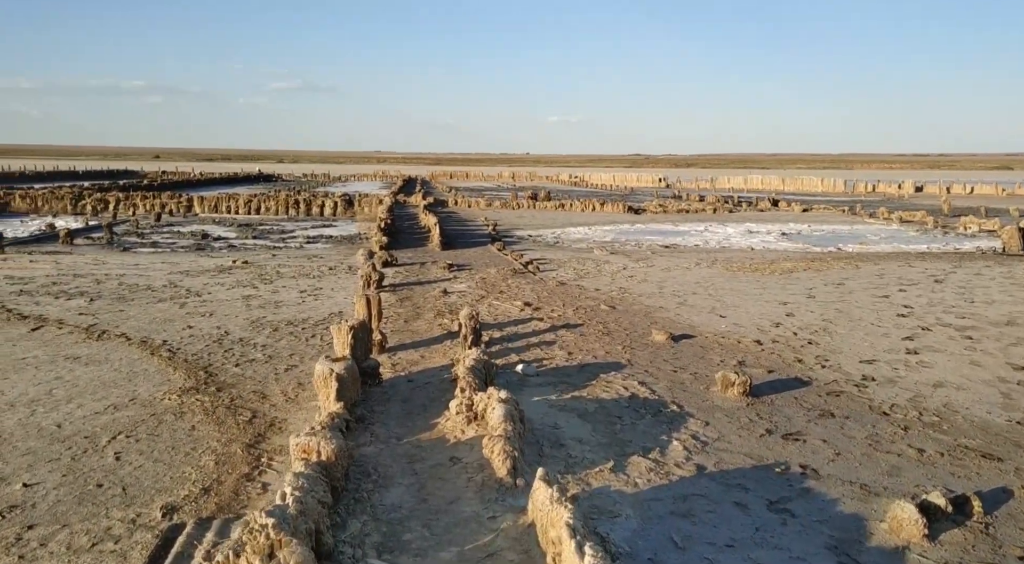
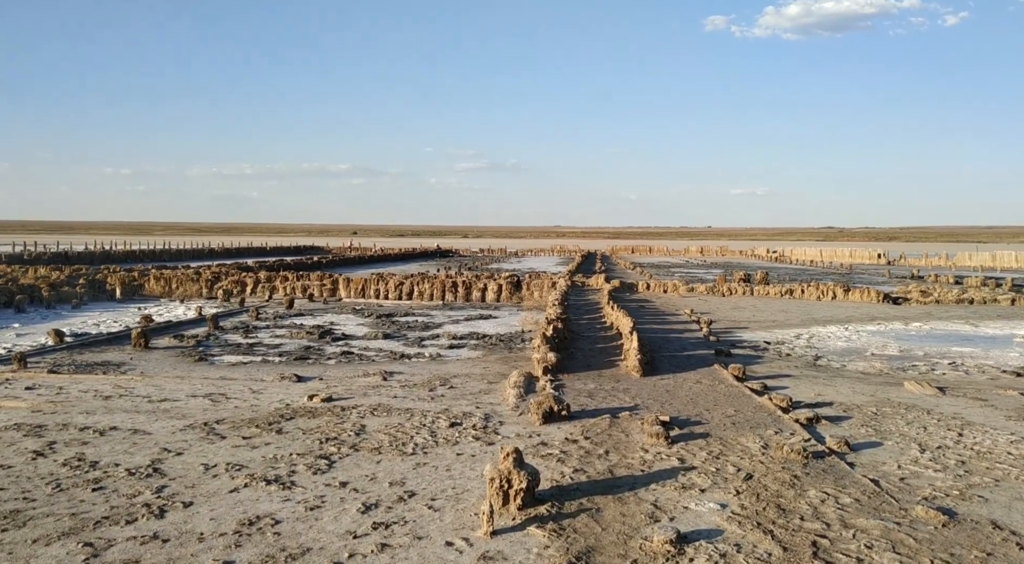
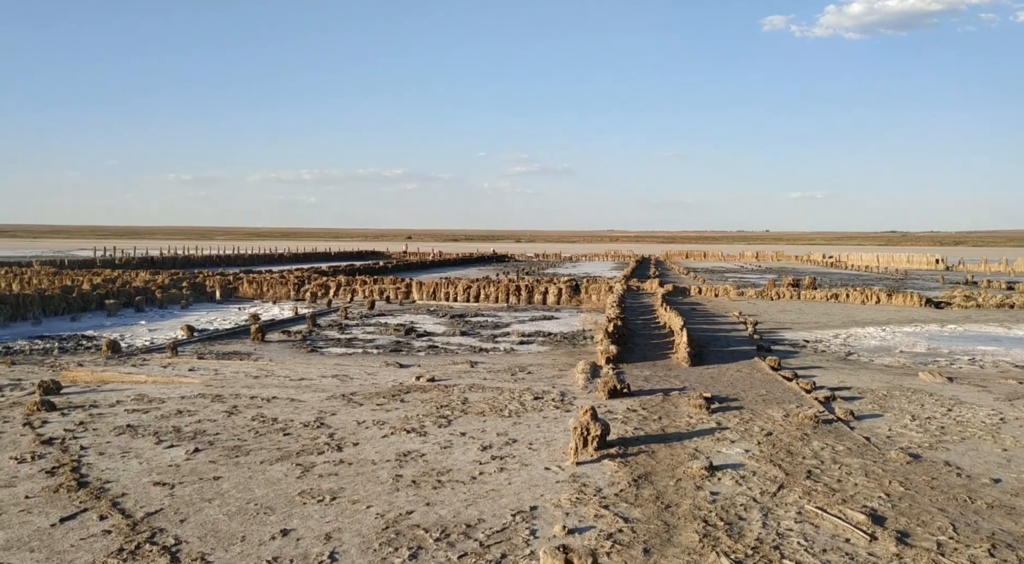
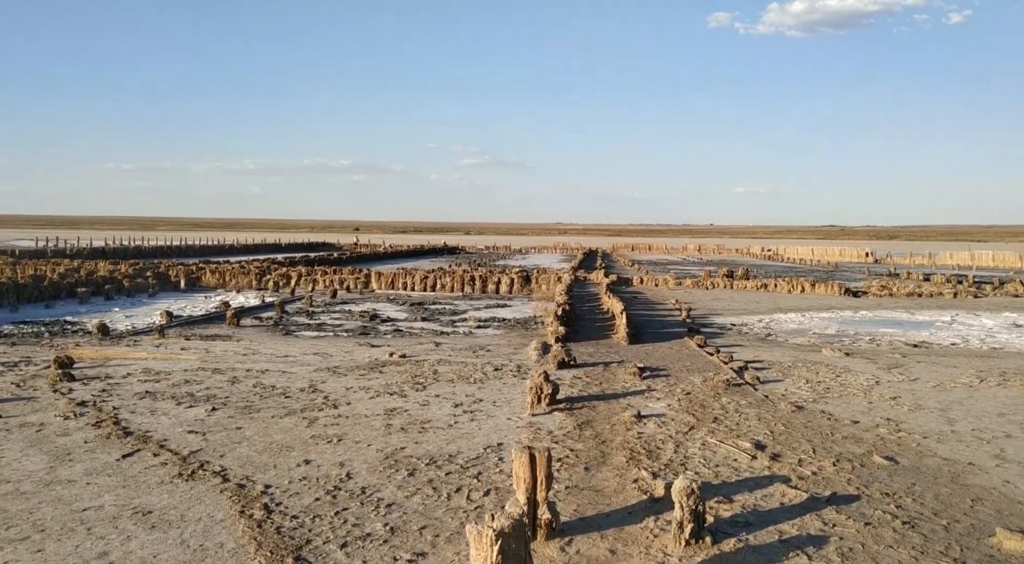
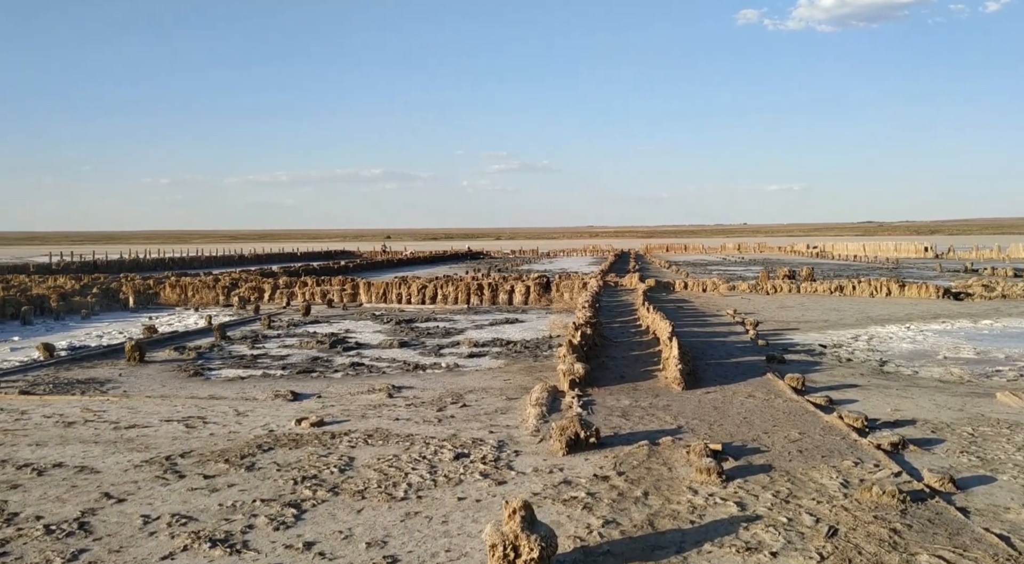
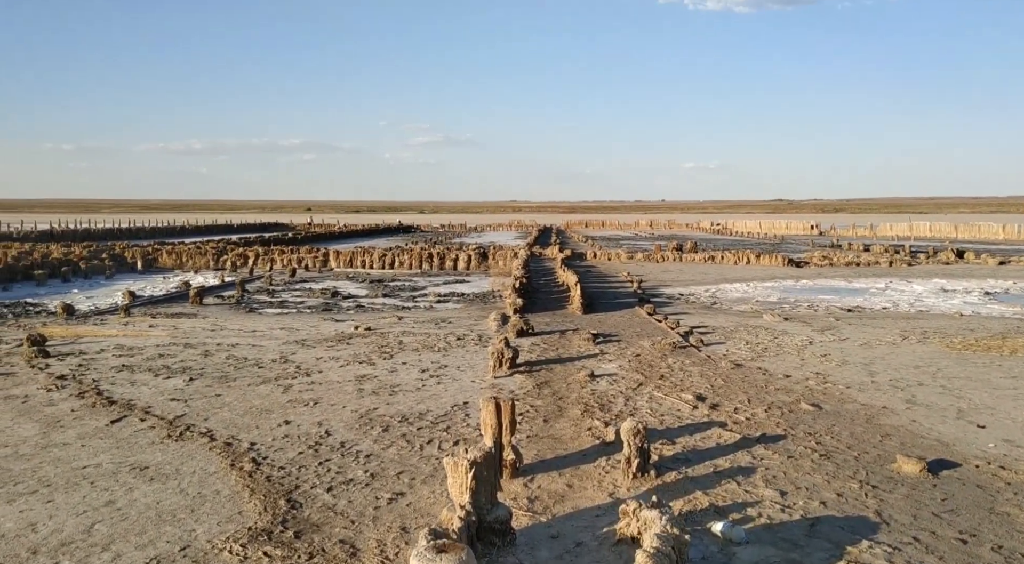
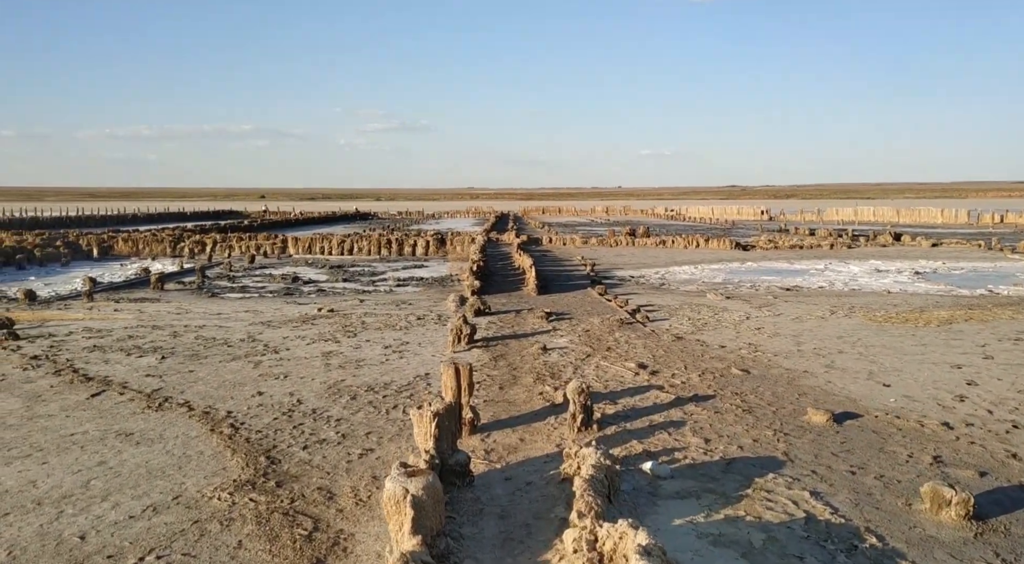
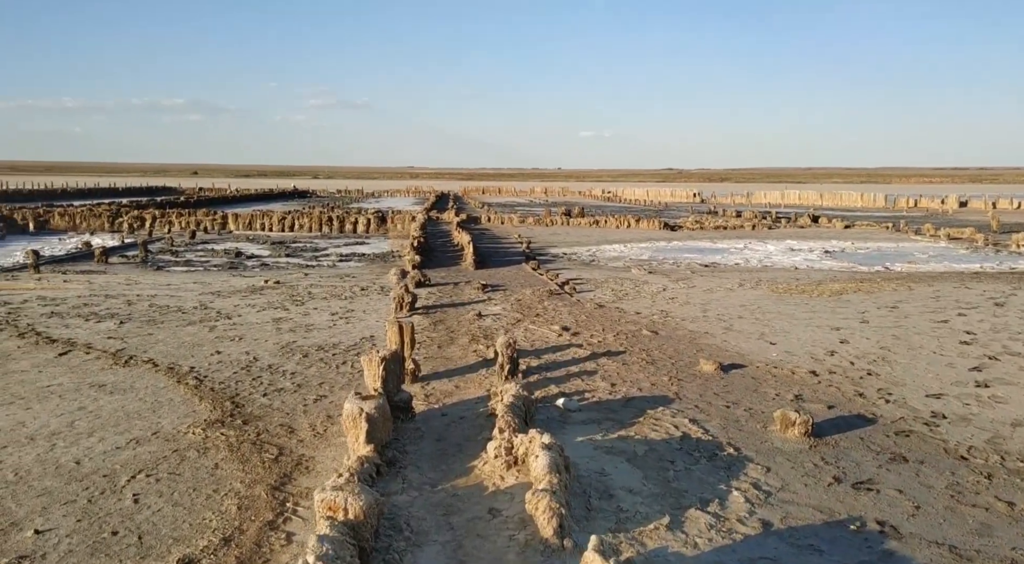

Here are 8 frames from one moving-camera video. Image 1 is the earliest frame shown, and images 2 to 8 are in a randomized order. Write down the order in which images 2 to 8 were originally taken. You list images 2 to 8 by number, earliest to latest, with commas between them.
8, 7, 6, 4, 3, 2, 5
